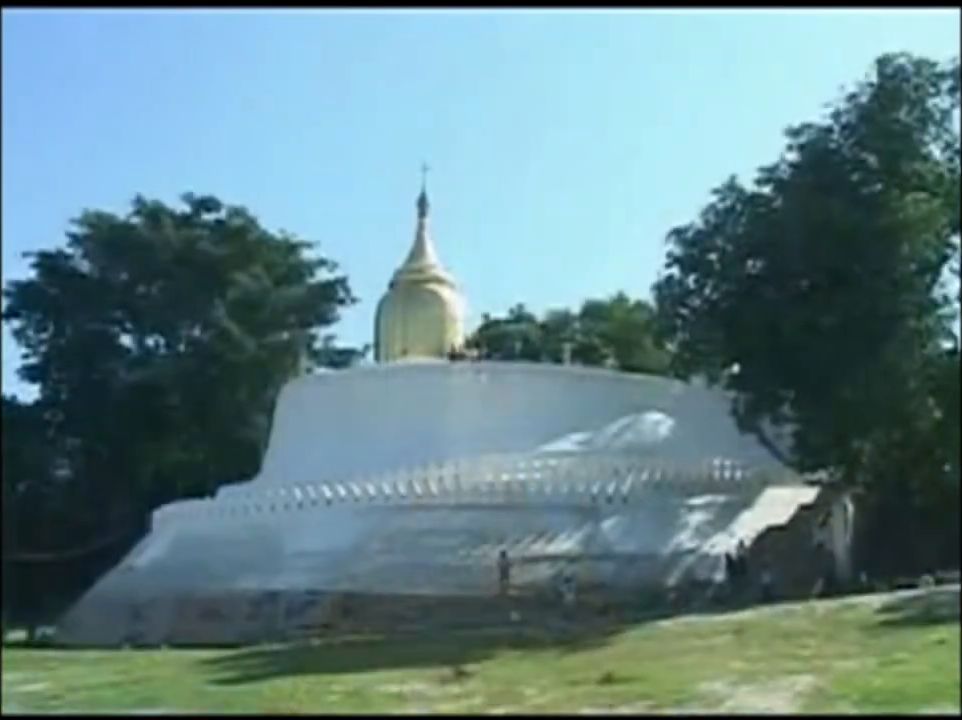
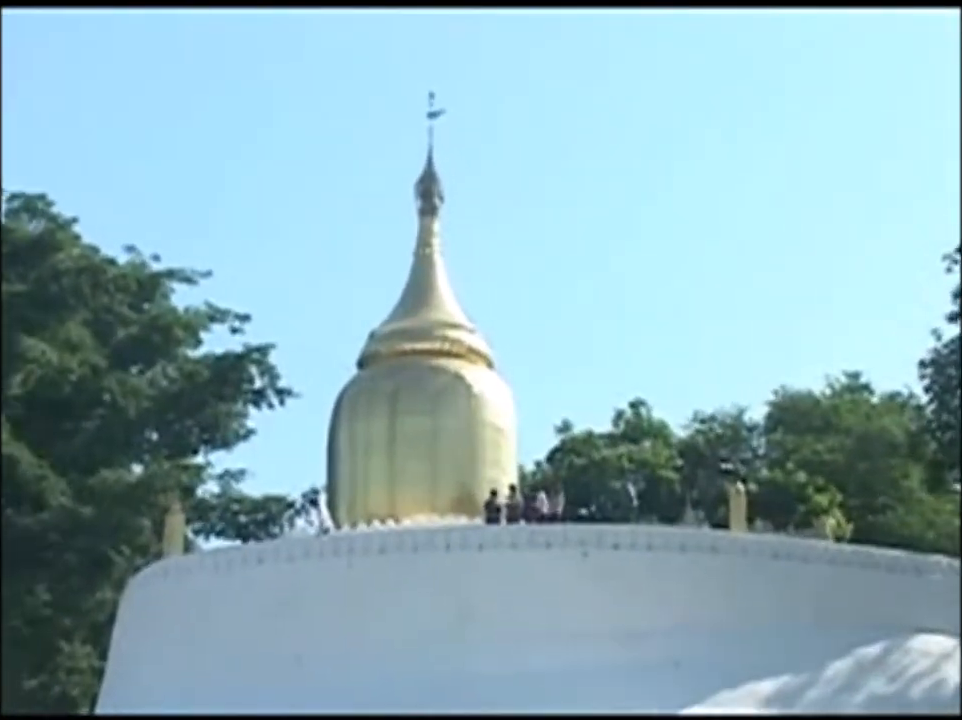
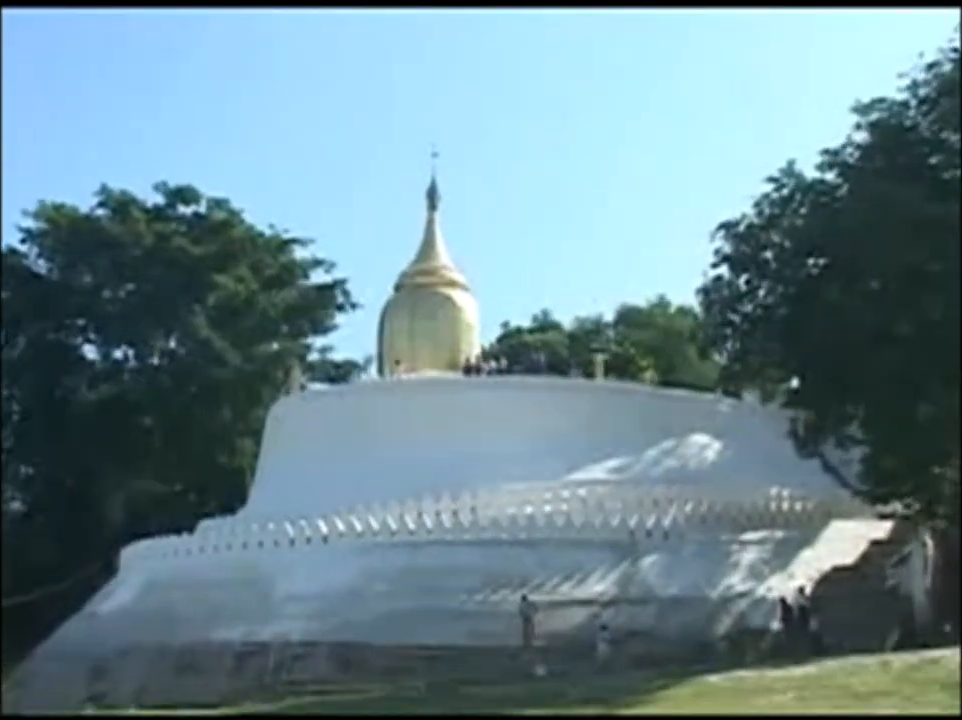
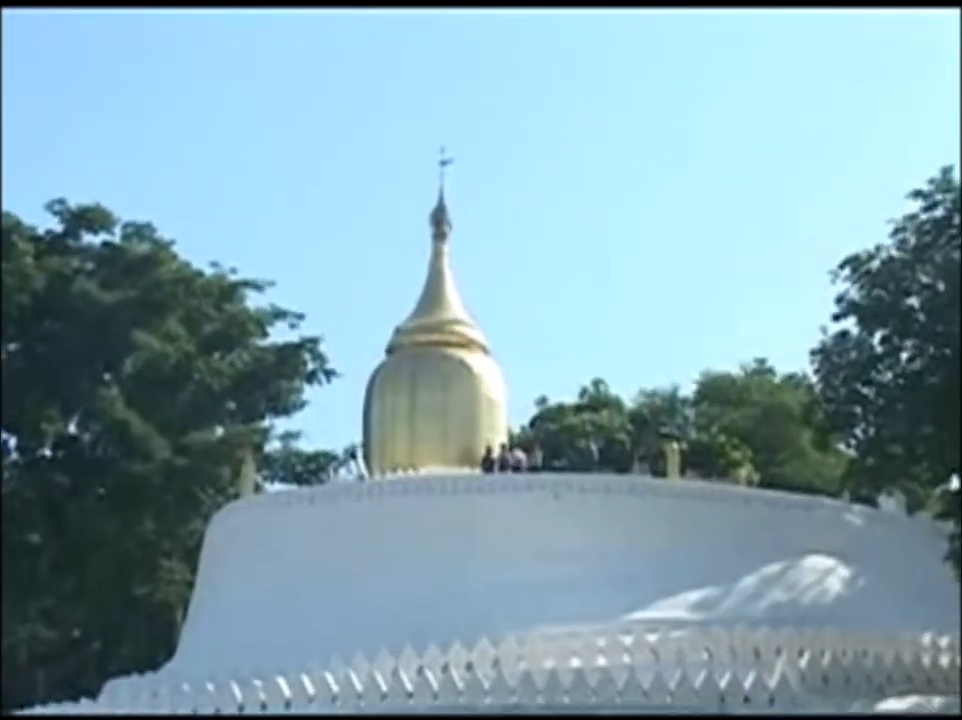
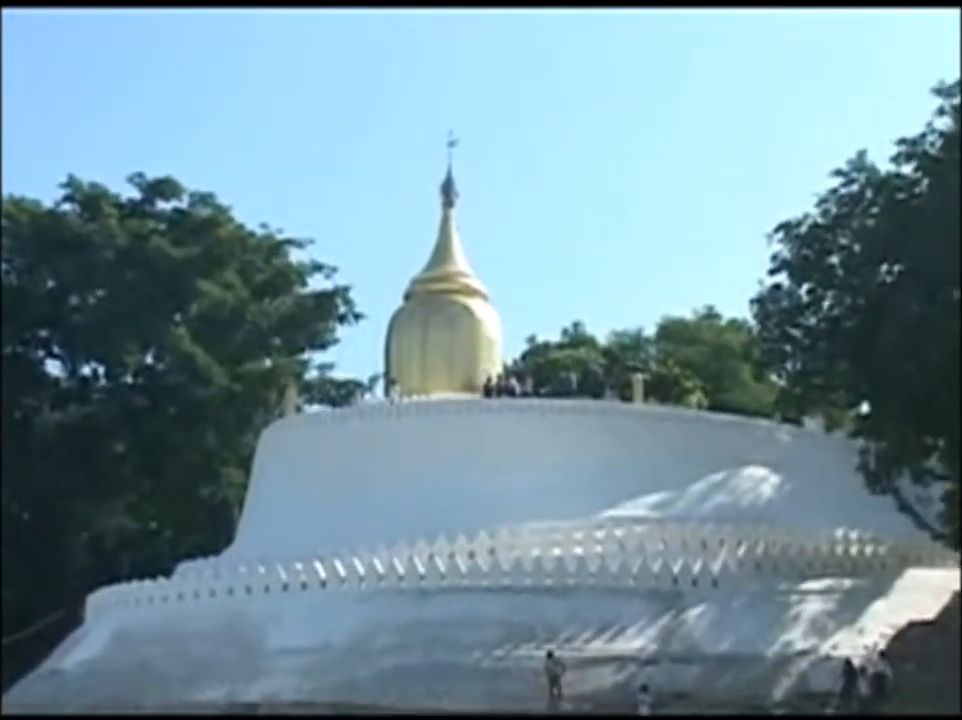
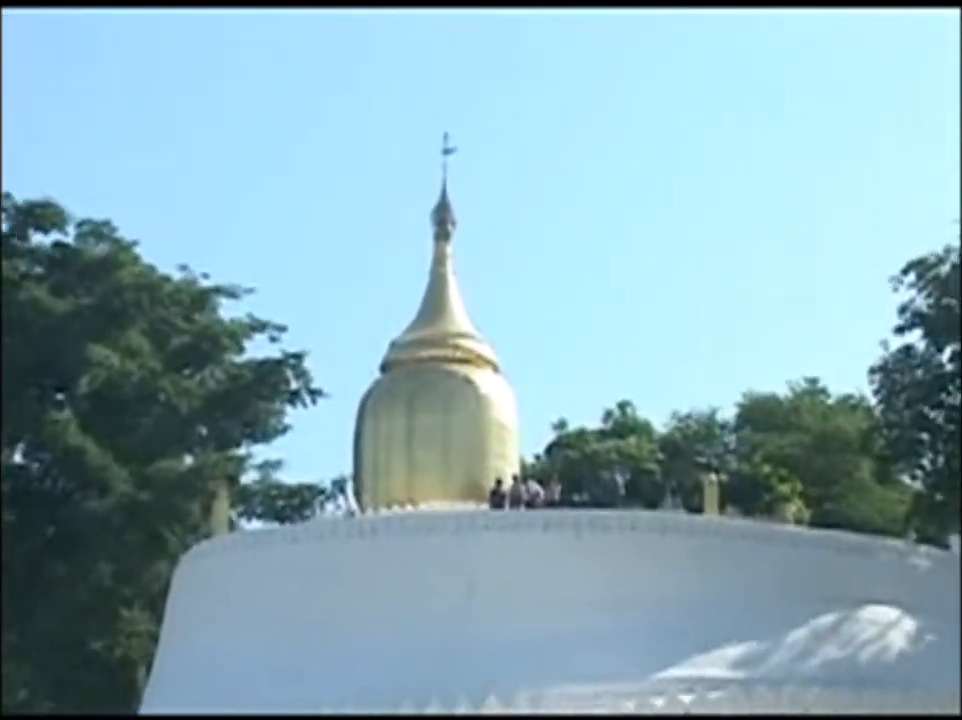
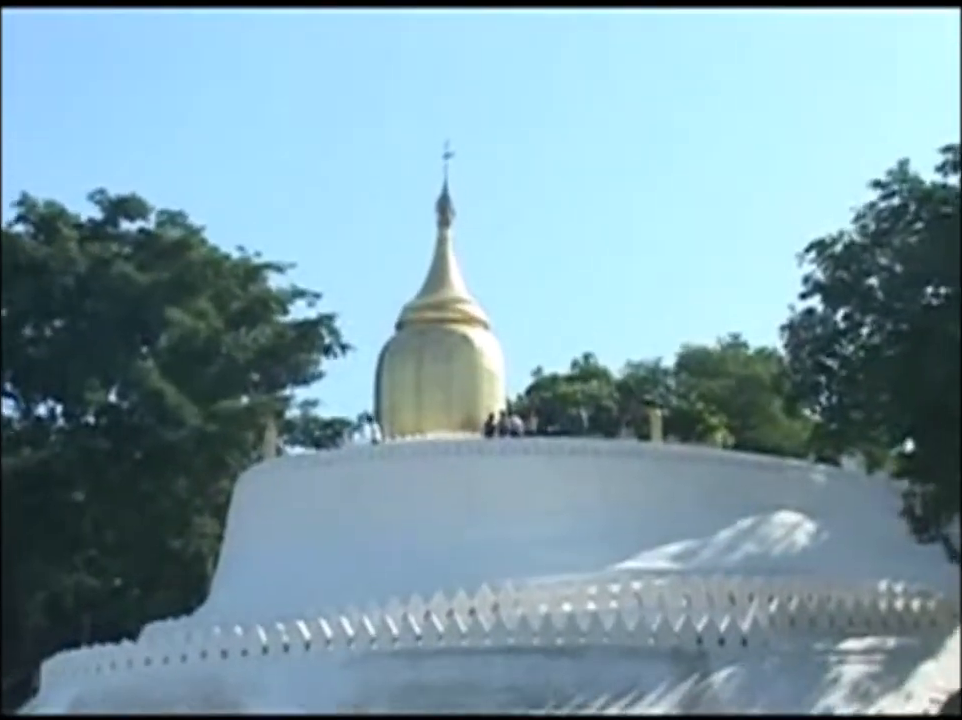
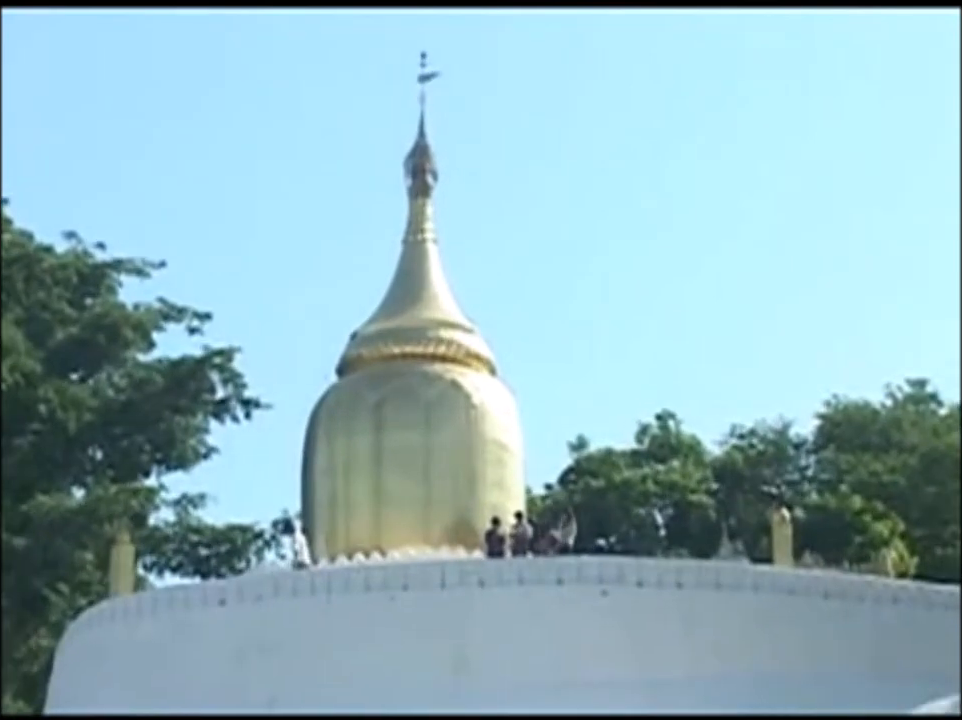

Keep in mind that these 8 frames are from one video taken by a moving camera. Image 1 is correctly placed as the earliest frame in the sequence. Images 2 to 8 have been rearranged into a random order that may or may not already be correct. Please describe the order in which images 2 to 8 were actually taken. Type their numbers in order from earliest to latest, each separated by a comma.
3, 5, 7, 4, 6, 2, 8
